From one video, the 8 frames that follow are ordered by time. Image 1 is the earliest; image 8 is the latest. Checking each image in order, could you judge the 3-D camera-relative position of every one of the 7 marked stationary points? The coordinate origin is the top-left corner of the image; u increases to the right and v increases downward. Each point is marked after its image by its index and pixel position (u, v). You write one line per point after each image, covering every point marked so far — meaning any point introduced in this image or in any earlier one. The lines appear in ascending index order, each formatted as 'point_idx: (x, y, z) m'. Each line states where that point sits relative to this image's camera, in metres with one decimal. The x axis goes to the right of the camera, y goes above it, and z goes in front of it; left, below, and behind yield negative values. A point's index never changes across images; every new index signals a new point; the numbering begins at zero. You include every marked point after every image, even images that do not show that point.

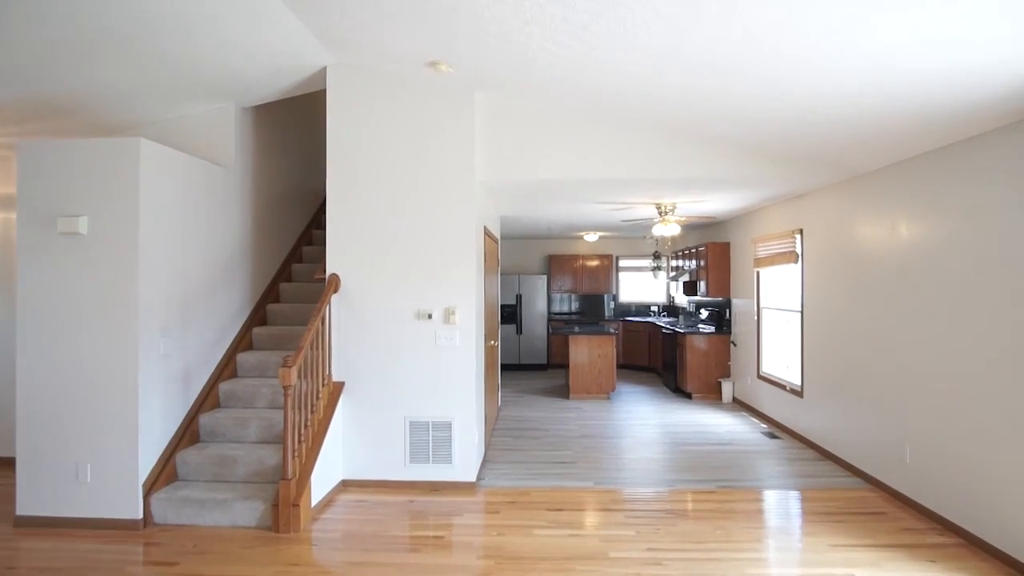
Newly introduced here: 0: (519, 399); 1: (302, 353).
0: (+0.1, -1.4, +7.0) m
1: (-1.3, -0.4, +3.5) m
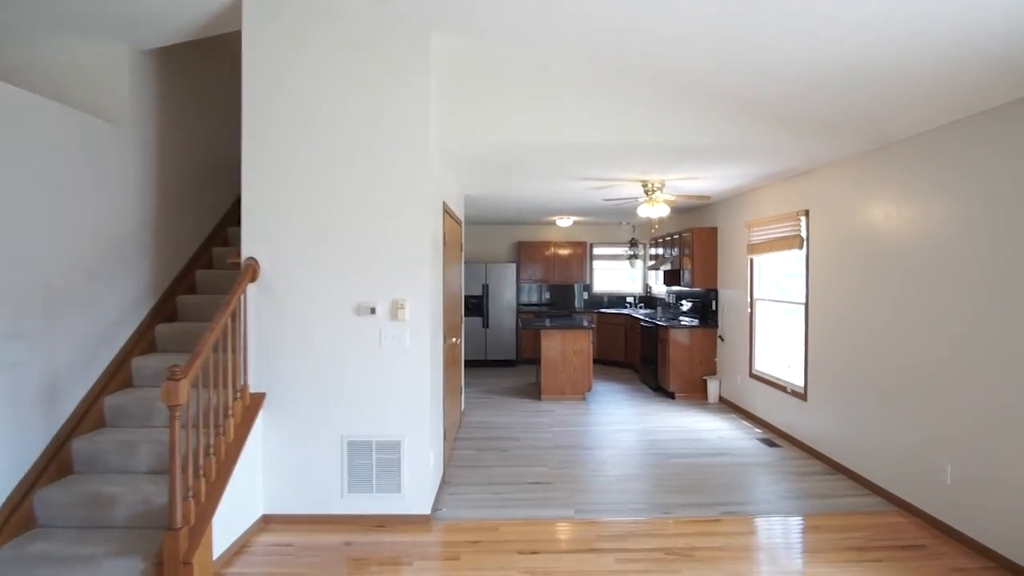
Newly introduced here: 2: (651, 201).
0: (-0.3, -1.3, +6.3) m
1: (-1.5, -0.3, +2.7) m
2: (+1.2, +0.8, +4.9) m
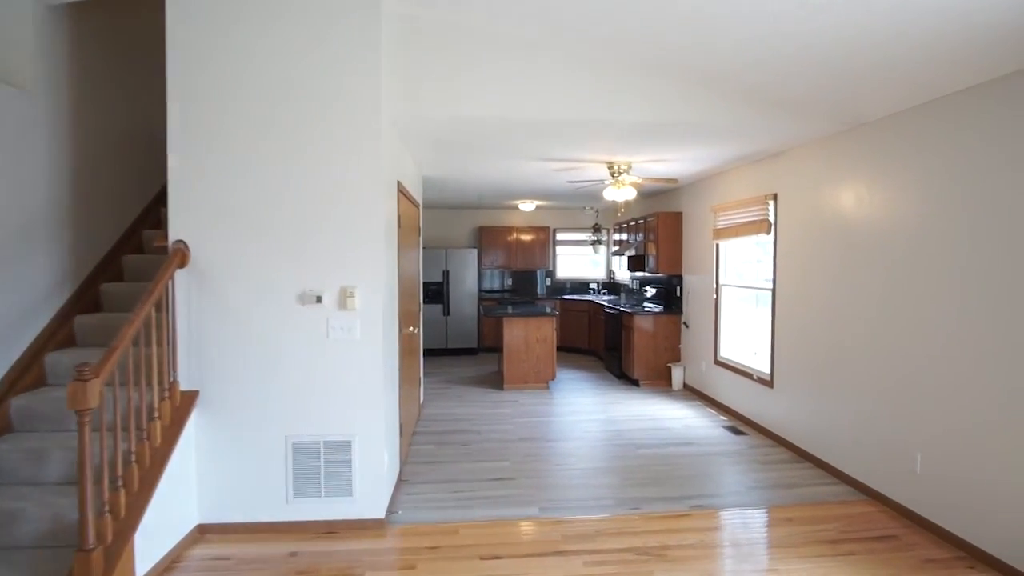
0: (-0.7, -1.1, +6.0) m
1: (-1.7, -0.3, +2.3) m
2: (+0.9, +0.9, +4.8) m
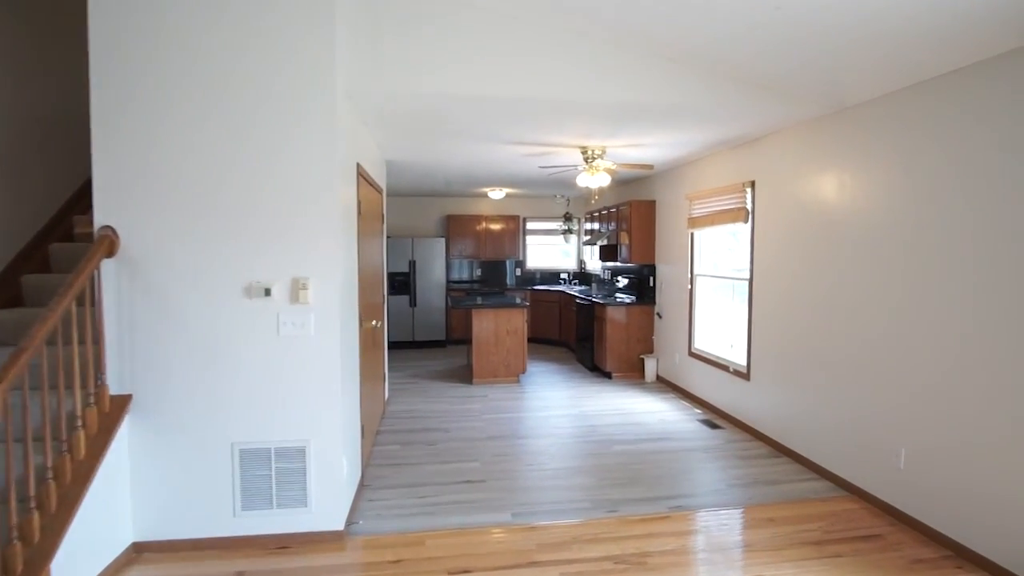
0: (-1.0, -1.0, +5.8) m
1: (-1.8, -0.3, +2.0) m
2: (+0.6, +1.0, +4.6) m
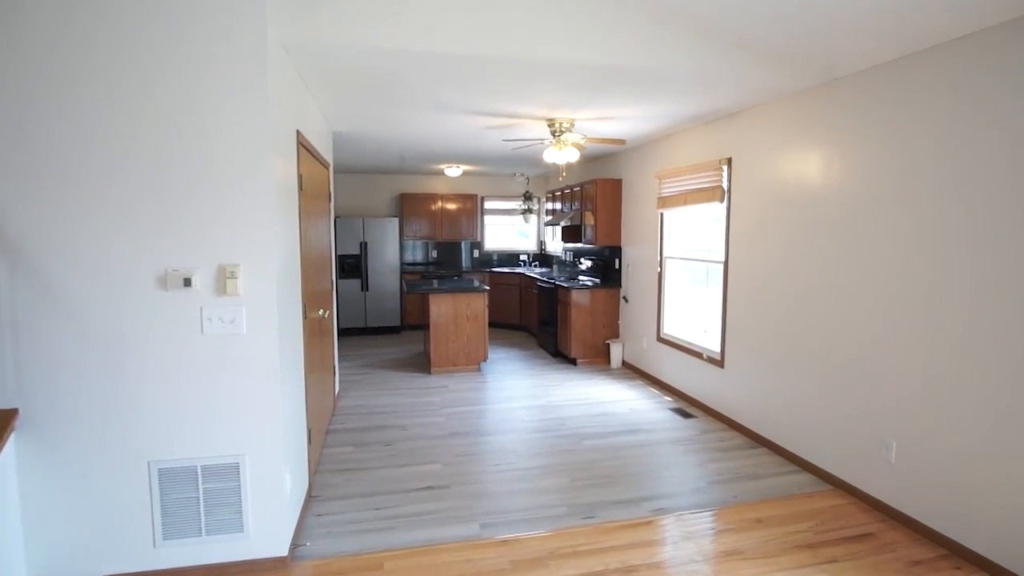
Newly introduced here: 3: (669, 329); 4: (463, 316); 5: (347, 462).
0: (-1.4, -0.9, +5.4) m
1: (-1.9, -0.2, +1.5) m
2: (+0.4, +1.1, +4.2) m
3: (+1.4, -0.4, +5.0) m
4: (-0.5, -0.3, +5.8) m
5: (-1.0, -1.1, +3.5) m
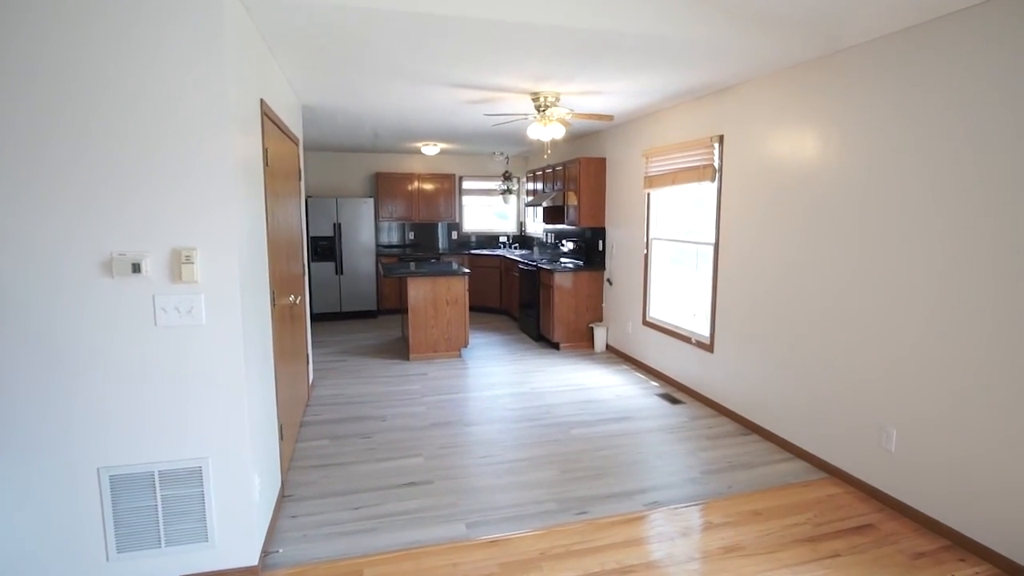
0: (-1.6, -0.7, +5.2) m
1: (-1.9, -0.2, +1.3) m
2: (+0.2, +1.2, +4.0) m
3: (+1.3, -0.2, +4.9) m
4: (-0.7, -0.1, +5.5) m
5: (-1.1, -1.0, +3.3) m
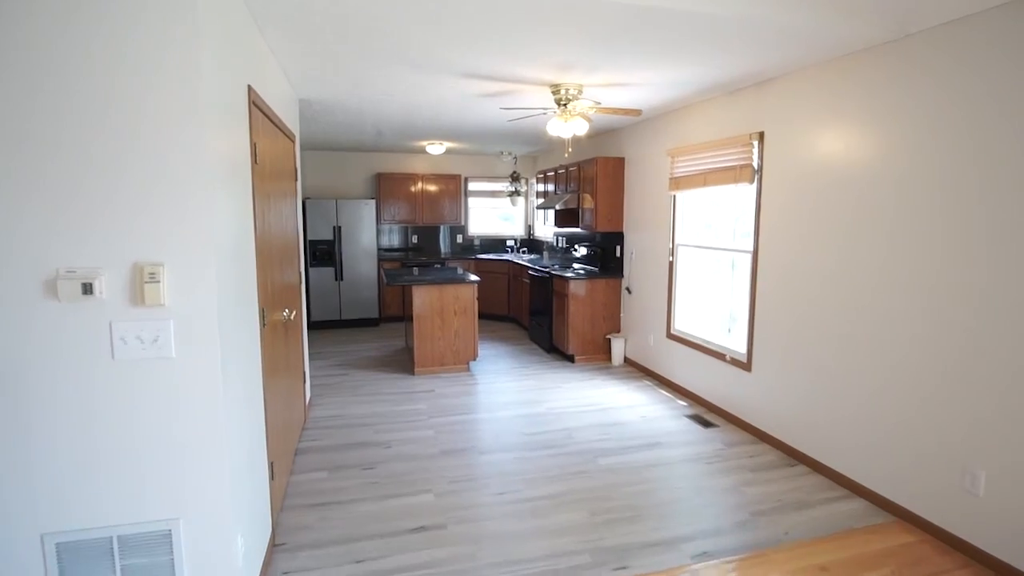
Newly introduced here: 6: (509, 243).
0: (-1.5, -0.8, +4.8) m
1: (-1.7, -0.3, +0.9) m
2: (+0.3, +1.1, +3.6) m
3: (+1.4, -0.3, +4.5) m
4: (-0.6, -0.2, +5.2) m
5: (-1.0, -1.1, +2.9) m
6: (0.0, +0.7, +8.1) m
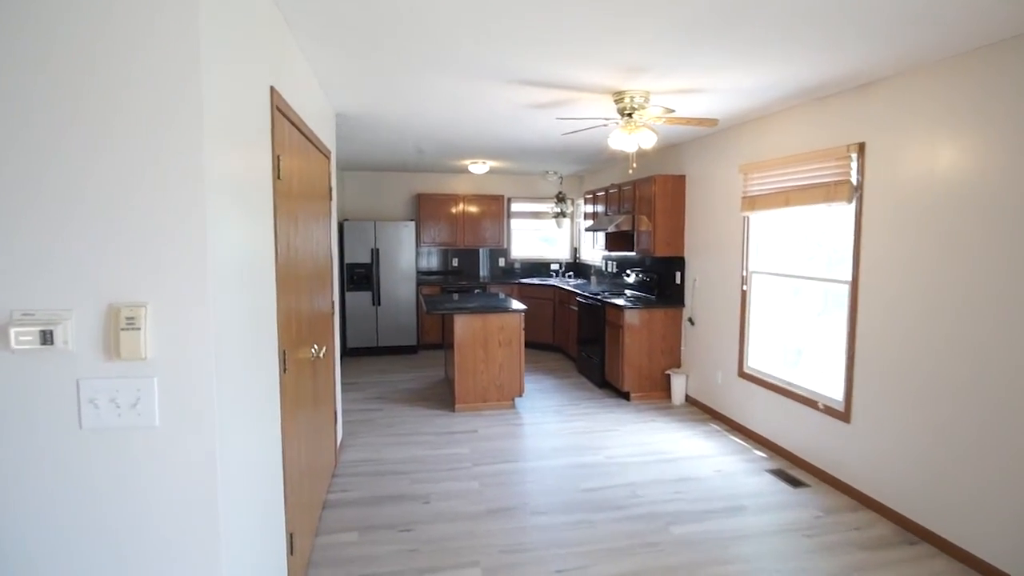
0: (-1.1, -1.0, +4.4) m
1: (-1.6, -0.4, +0.6) m
2: (+0.7, +0.9, +3.2) m
3: (+1.7, -0.5, +4.0) m
4: (-0.2, -0.5, +4.8) m
5: (-0.7, -1.2, +2.5) m
6: (+0.6, +0.3, +7.7) m
